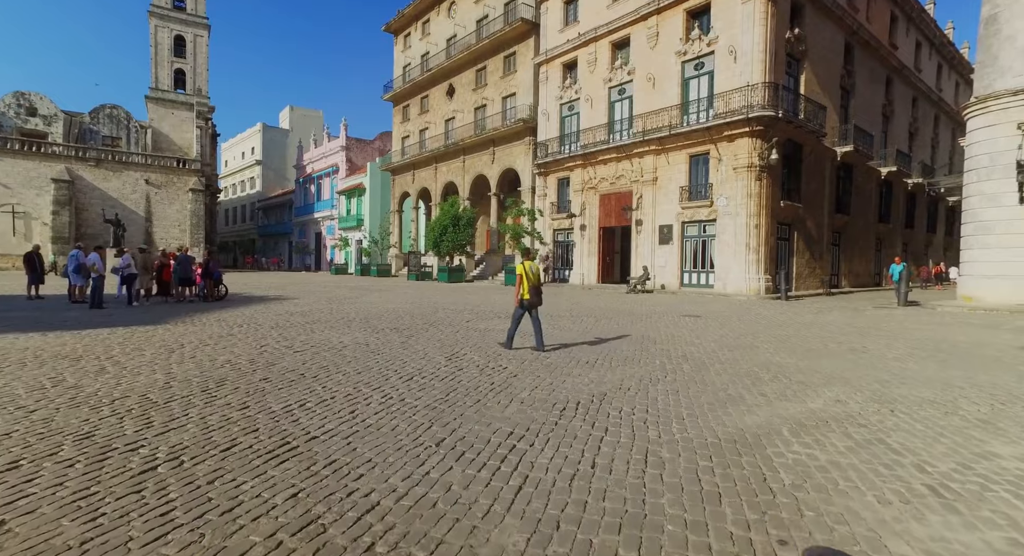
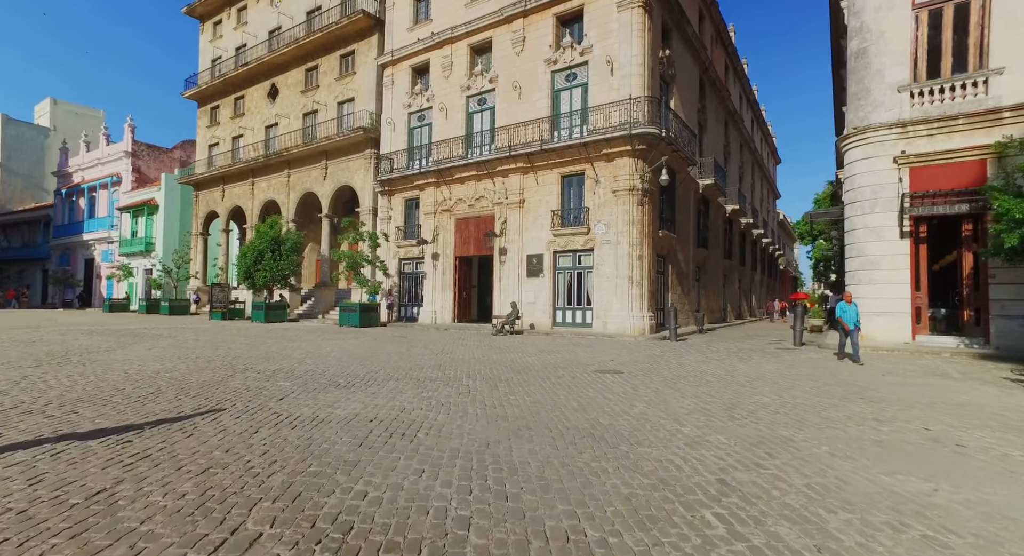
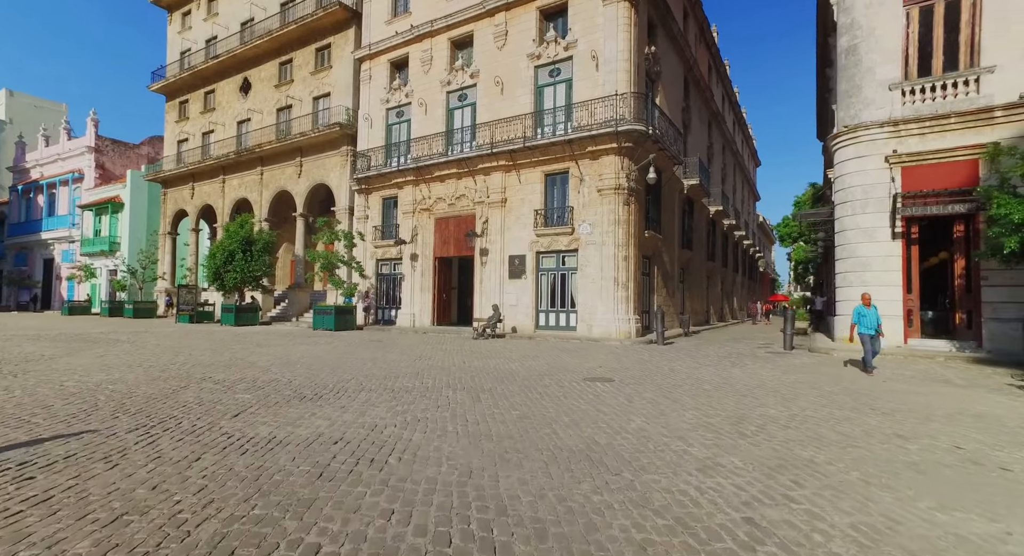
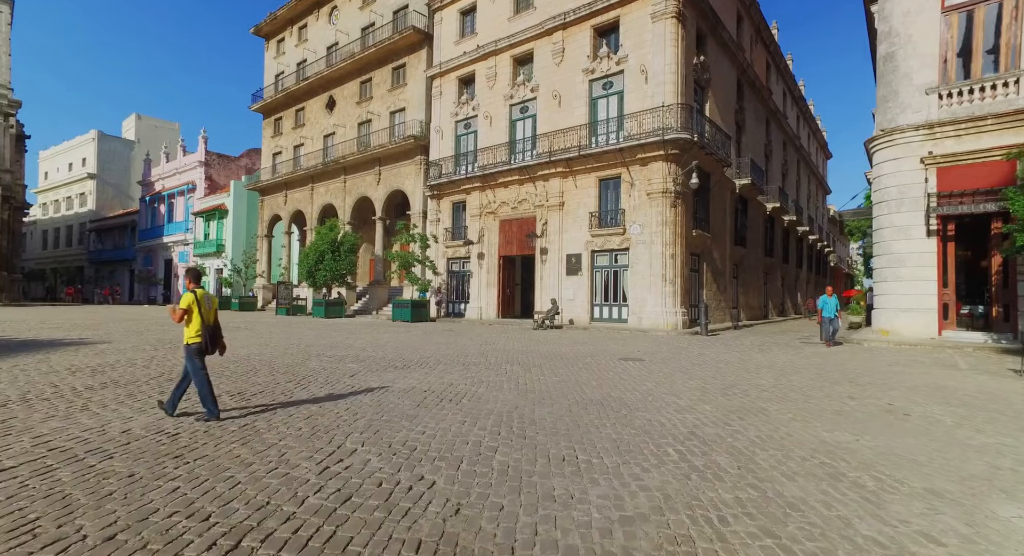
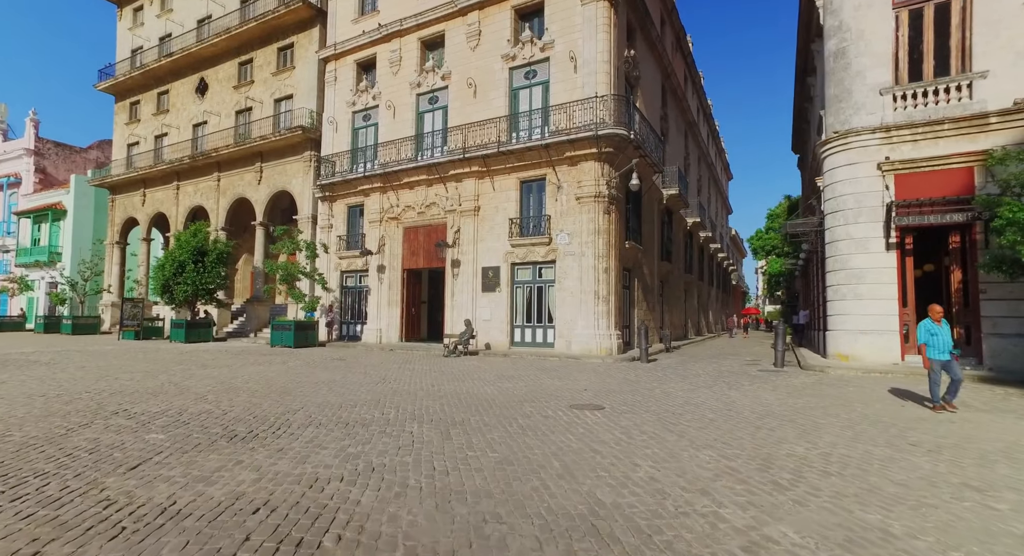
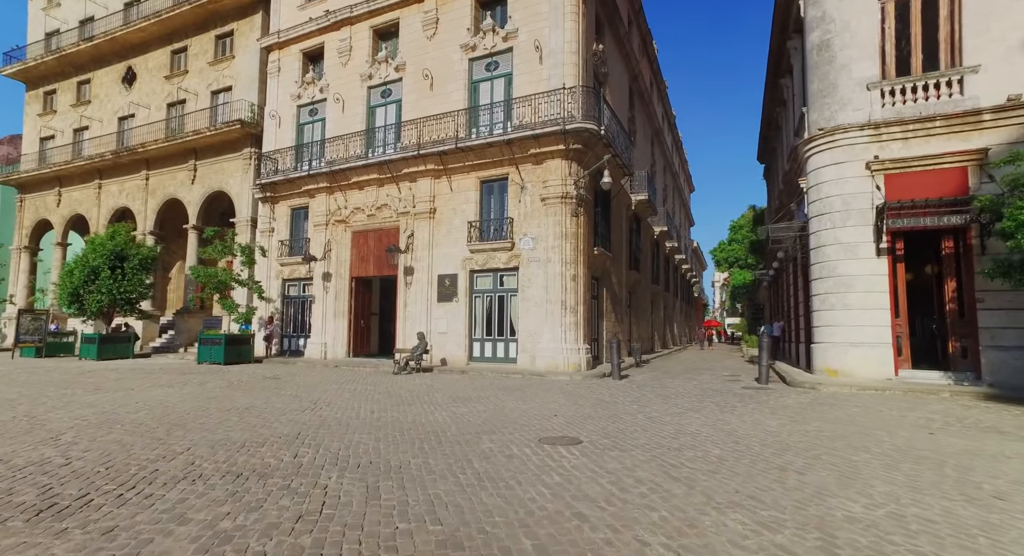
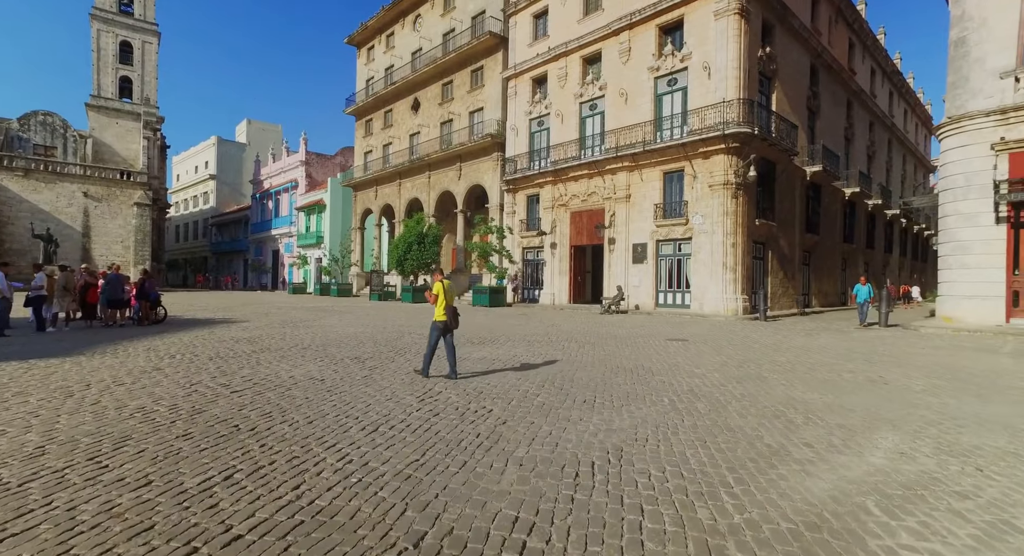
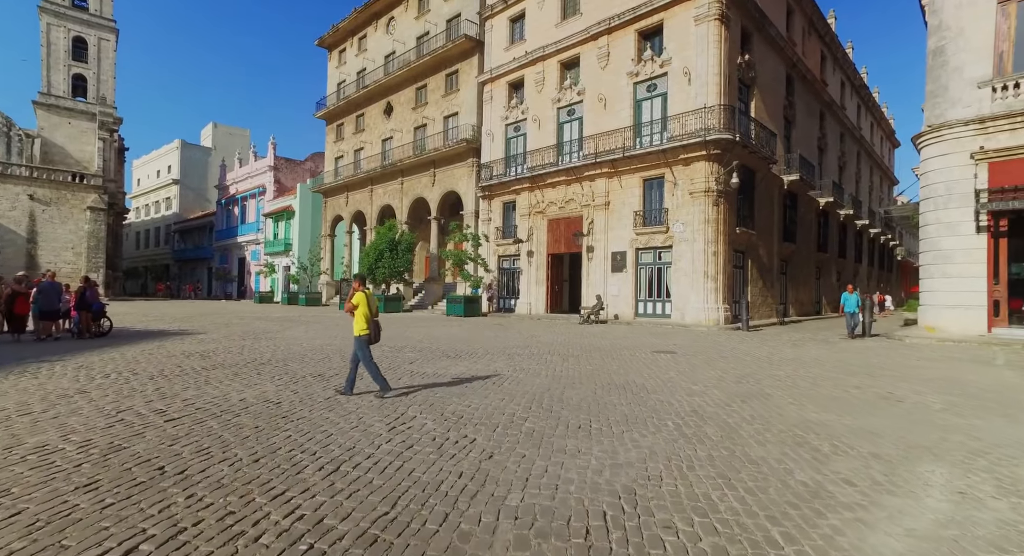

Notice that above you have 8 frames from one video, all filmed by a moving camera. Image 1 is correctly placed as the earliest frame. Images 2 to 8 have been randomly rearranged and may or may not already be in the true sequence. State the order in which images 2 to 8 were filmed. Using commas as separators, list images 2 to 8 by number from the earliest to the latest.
7, 8, 4, 2, 3, 5, 6
